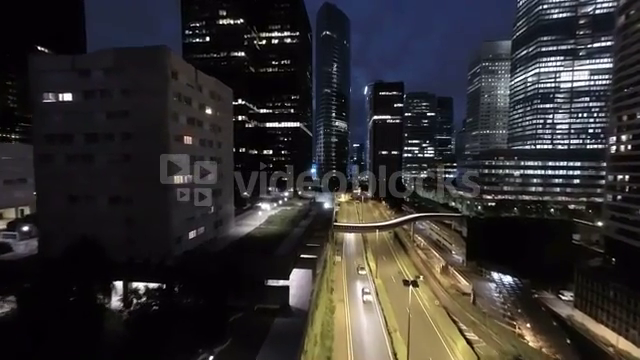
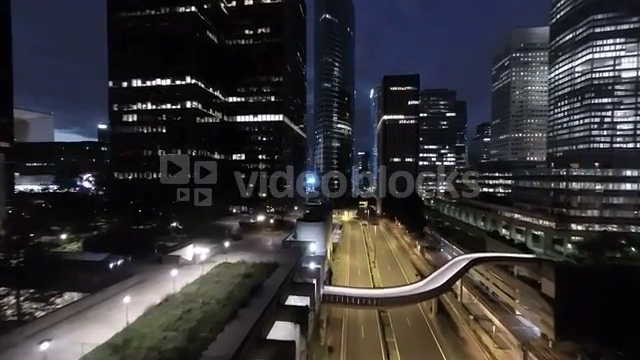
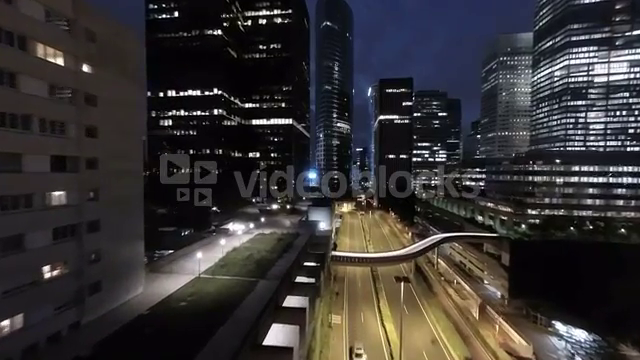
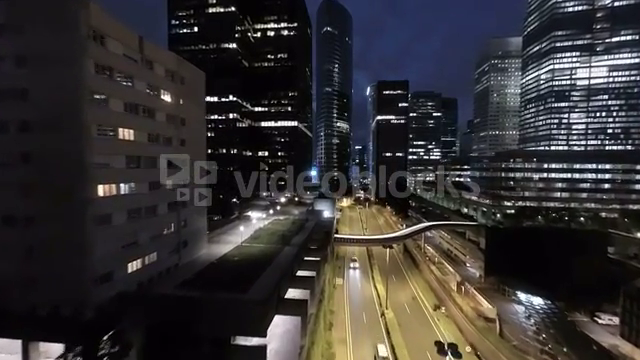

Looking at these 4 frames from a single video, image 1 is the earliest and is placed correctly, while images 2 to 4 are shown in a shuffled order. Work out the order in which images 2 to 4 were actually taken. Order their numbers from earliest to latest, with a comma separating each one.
4, 3, 2
